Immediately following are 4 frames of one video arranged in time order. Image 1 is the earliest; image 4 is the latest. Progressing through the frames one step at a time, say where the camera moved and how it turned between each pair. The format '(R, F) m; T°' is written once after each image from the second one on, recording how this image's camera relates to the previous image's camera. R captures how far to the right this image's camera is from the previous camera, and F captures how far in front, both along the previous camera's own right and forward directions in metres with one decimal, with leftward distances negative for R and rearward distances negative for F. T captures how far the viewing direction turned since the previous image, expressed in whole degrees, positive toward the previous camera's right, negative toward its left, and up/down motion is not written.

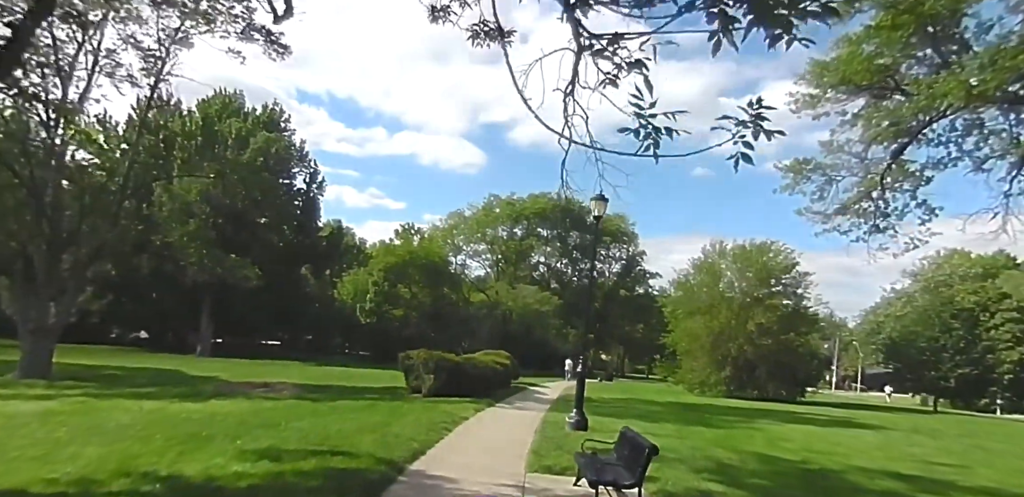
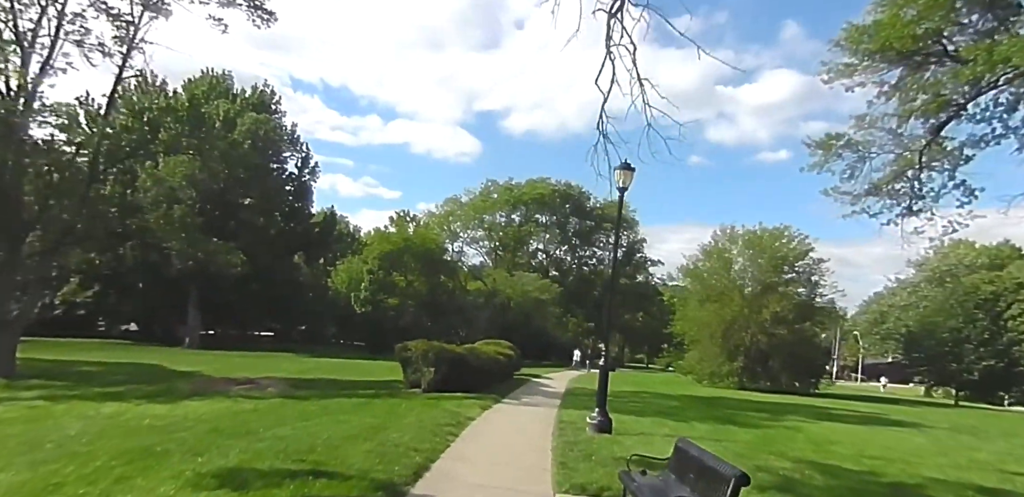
(-0.3, +1.7) m; 0°
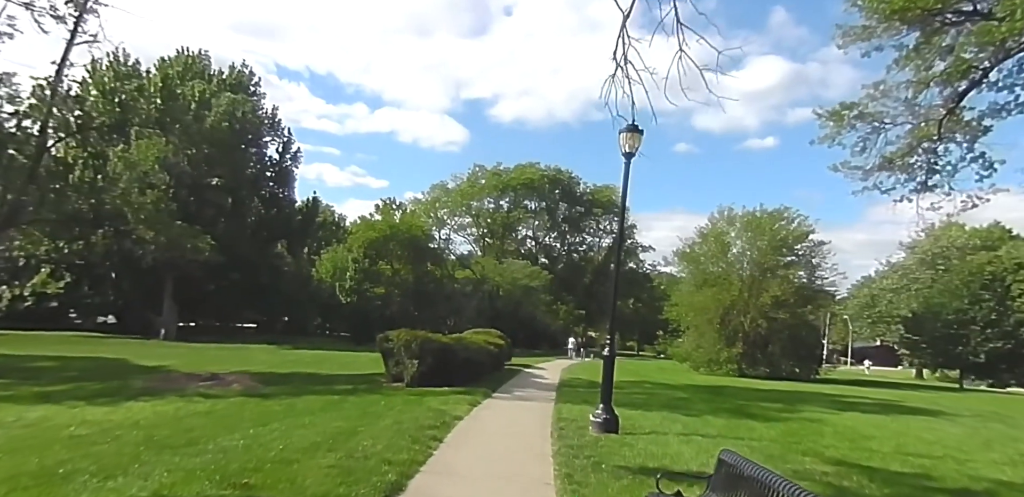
(0.0, +1.5) m; +1°
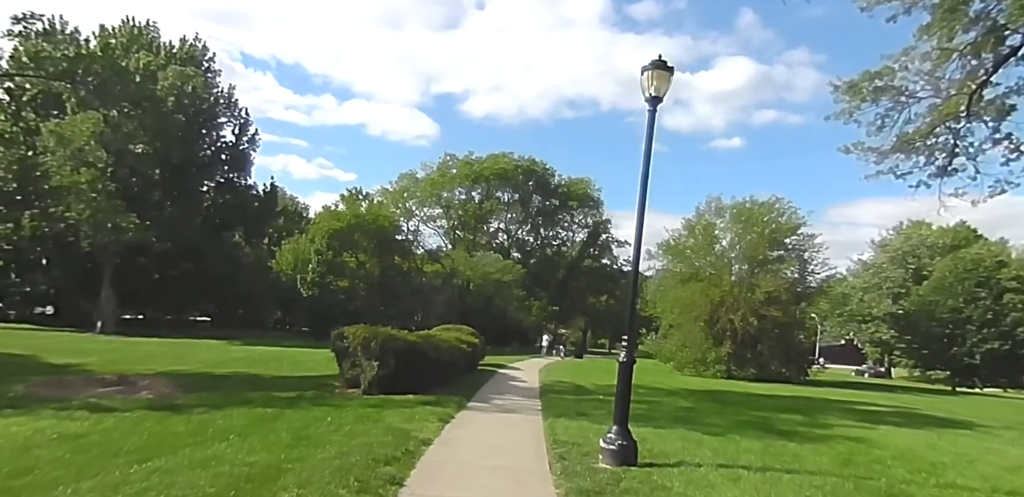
(-0.2, +2.6) m; +3°
